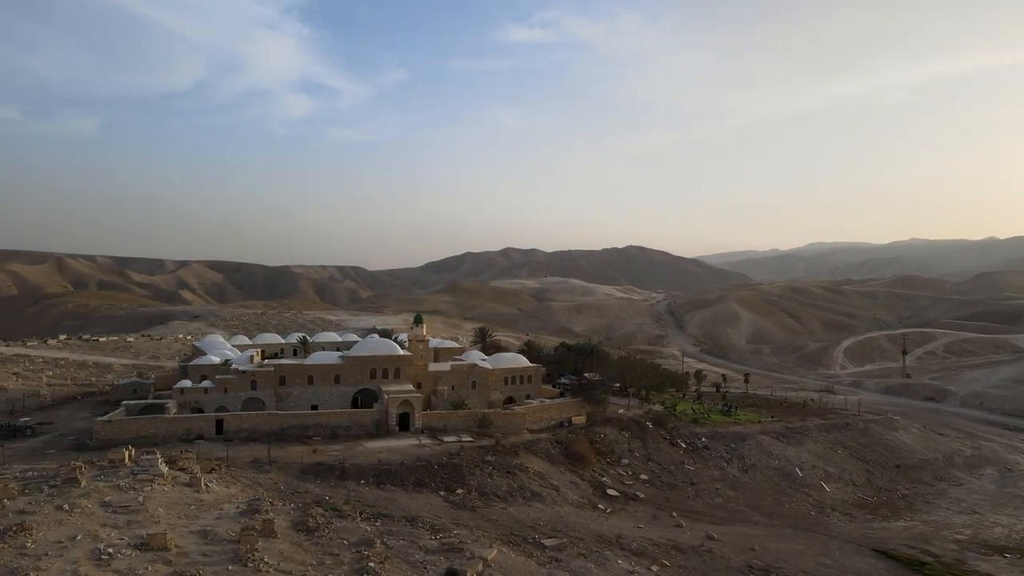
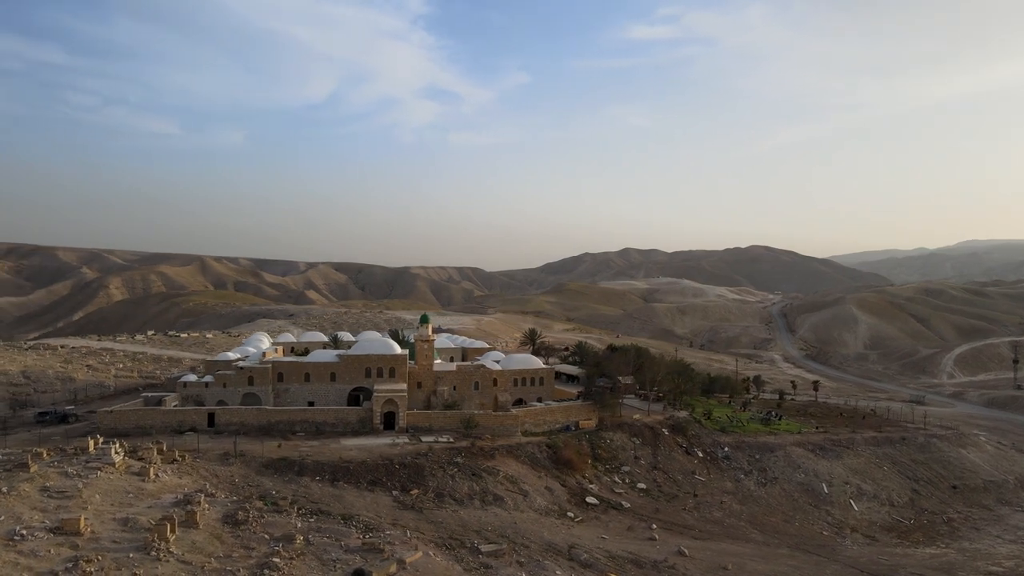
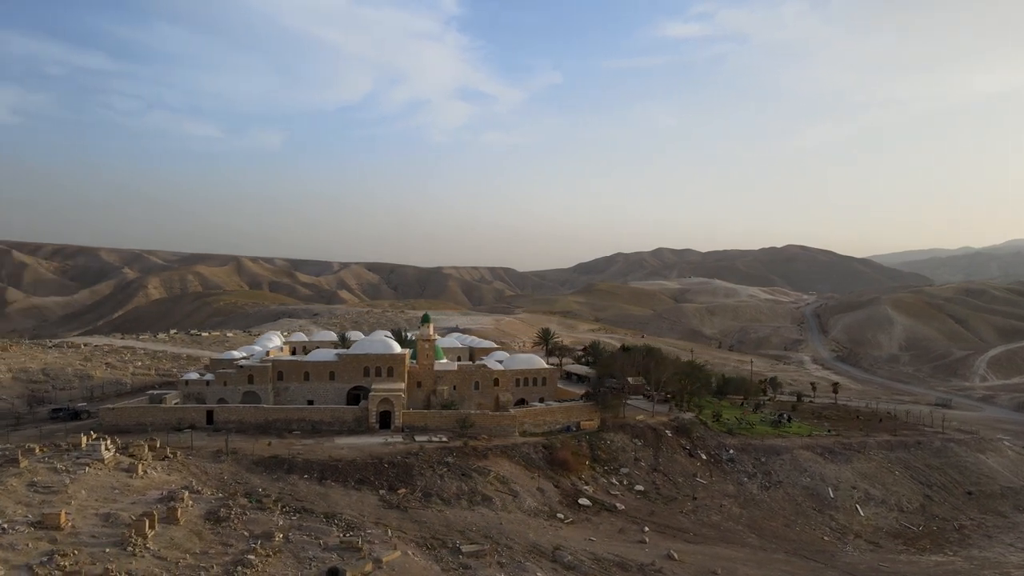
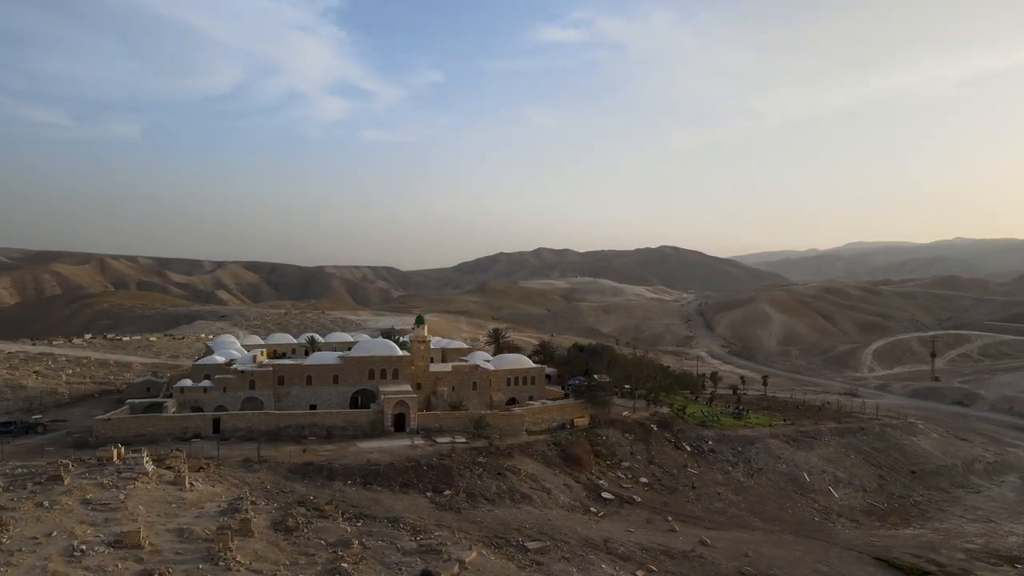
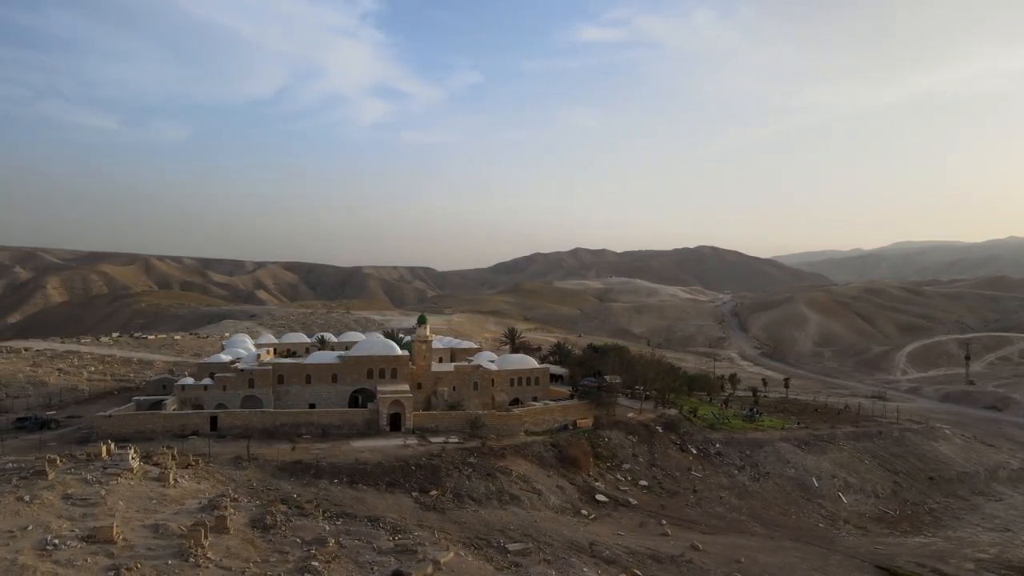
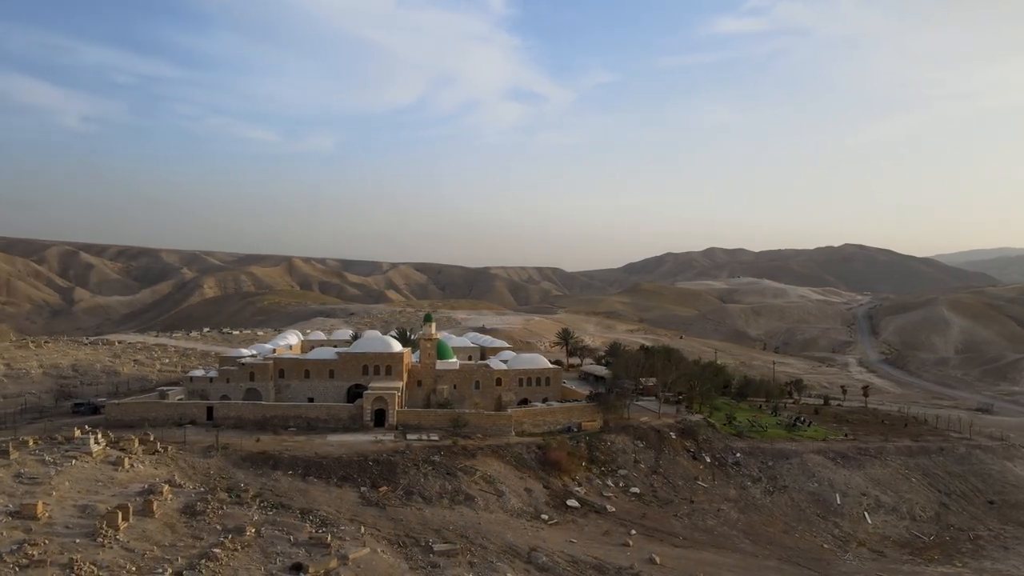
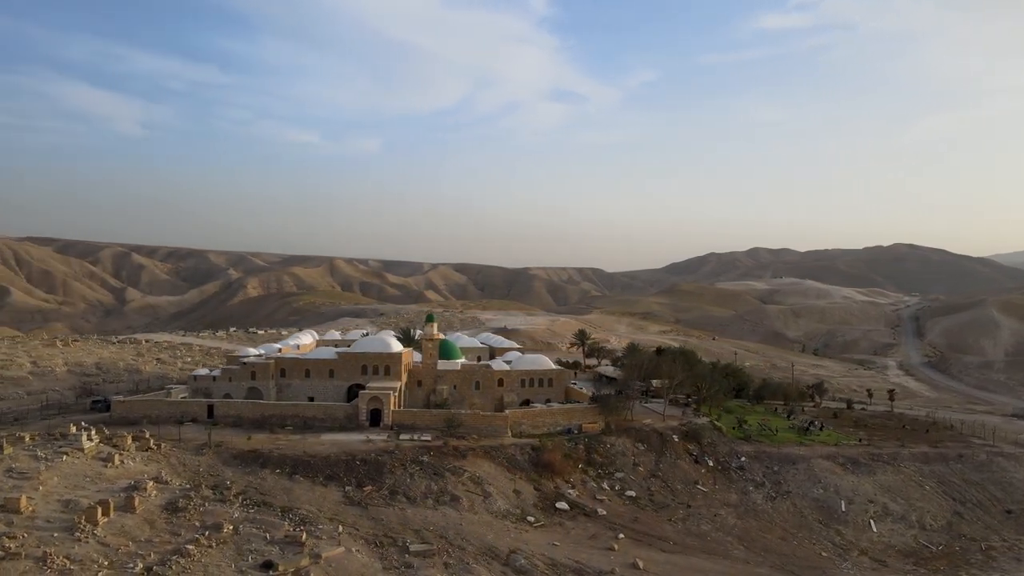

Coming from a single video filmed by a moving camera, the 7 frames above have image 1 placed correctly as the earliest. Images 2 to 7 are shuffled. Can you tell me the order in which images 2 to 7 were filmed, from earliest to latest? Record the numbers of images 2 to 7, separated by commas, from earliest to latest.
4, 5, 2, 3, 6, 7
